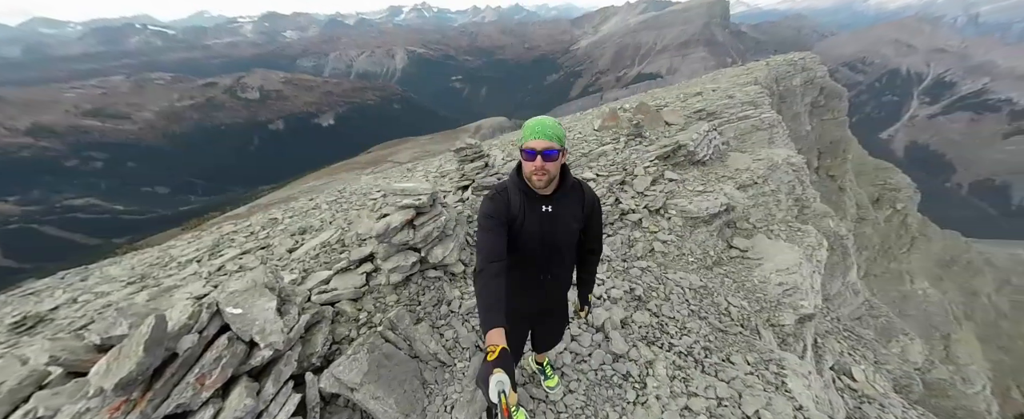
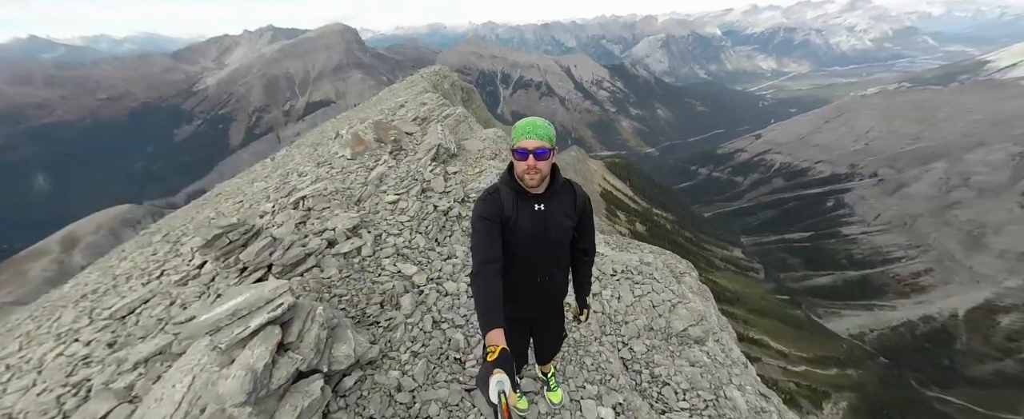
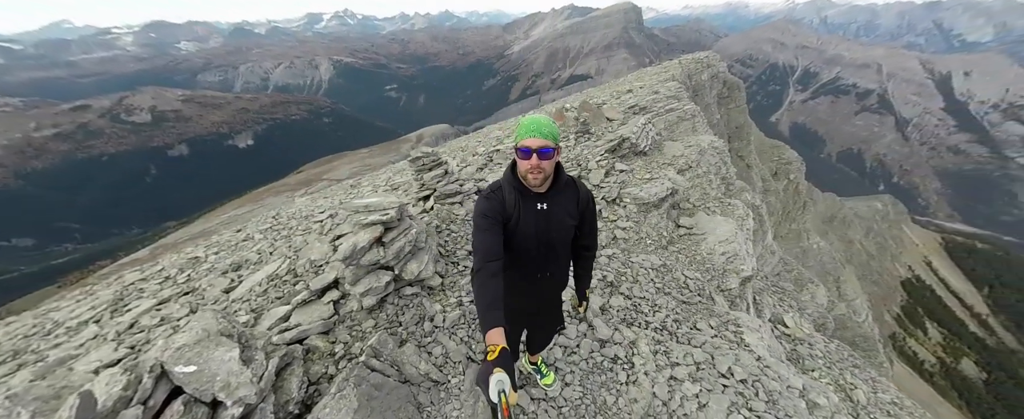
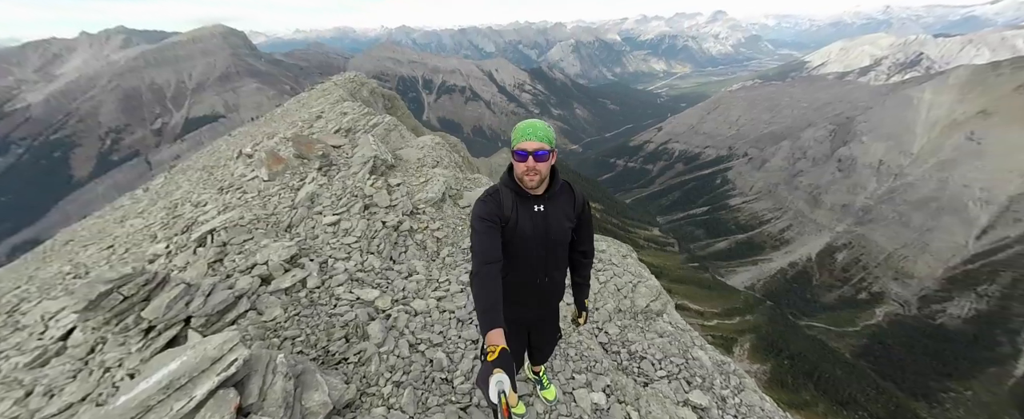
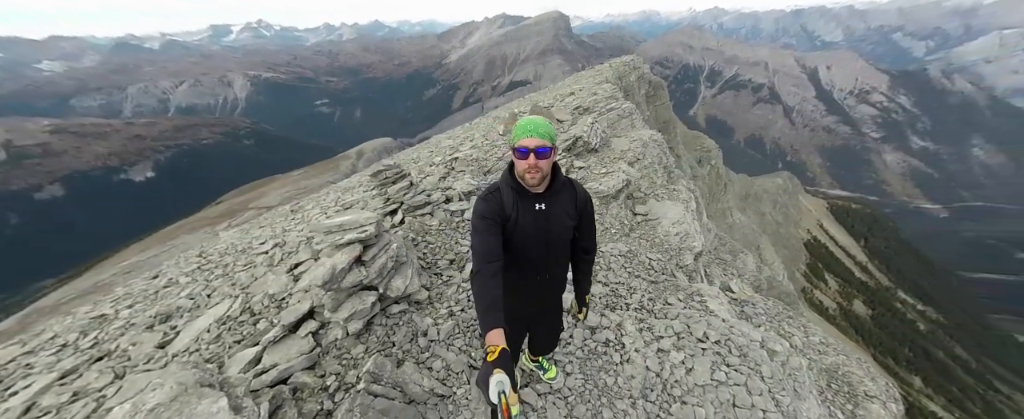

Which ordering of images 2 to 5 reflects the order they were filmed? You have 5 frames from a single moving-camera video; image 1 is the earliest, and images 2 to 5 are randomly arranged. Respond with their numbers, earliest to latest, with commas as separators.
3, 5, 2, 4
